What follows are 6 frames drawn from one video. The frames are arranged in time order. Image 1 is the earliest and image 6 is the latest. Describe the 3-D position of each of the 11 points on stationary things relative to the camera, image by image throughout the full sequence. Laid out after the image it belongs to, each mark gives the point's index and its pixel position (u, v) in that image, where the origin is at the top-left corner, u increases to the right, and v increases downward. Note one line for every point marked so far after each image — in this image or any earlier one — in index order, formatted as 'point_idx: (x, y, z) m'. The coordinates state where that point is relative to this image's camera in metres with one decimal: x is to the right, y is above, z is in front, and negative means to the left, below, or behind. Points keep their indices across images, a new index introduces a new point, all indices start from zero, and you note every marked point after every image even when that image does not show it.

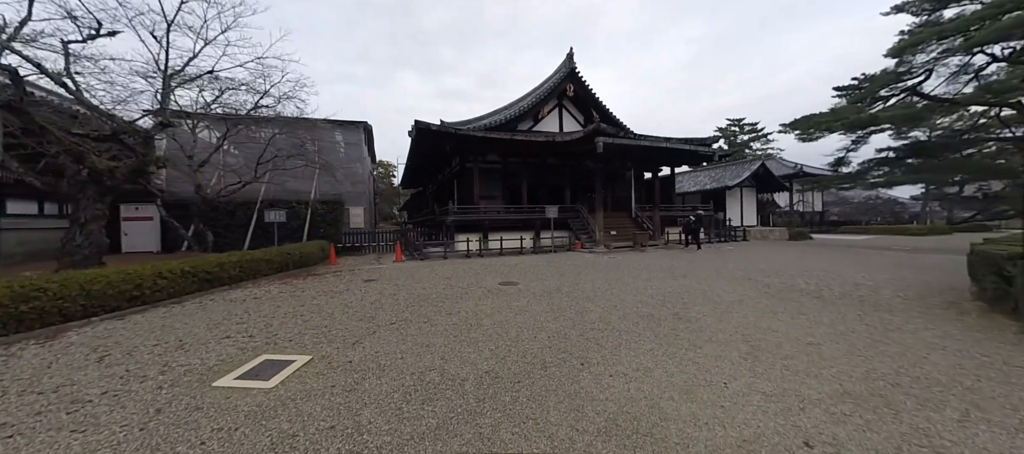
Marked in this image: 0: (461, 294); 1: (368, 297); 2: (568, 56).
0: (-1.0, -1.3, +6.5) m
1: (-2.9, -1.4, +6.6) m
2: (+3.1, +9.3, +17.9) m
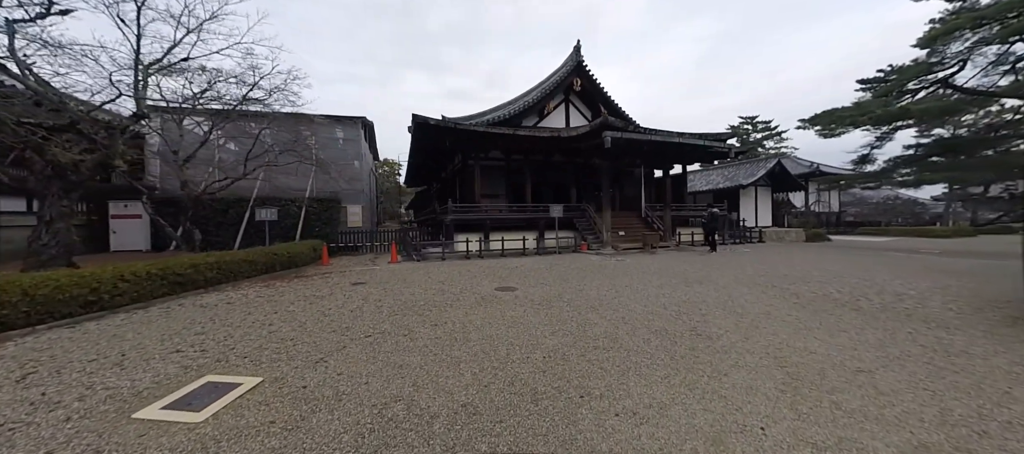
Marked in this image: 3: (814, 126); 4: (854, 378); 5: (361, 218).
0: (-1.1, -1.3, +5.9) m
1: (-3.0, -1.4, +6.0) m
2: (+3.3, +9.3, +17.2) m
3: (+17.4, +5.9, +19.1) m
4: (+3.5, -1.5, +3.3) m
5: (-6.6, +0.4, +14.4) m
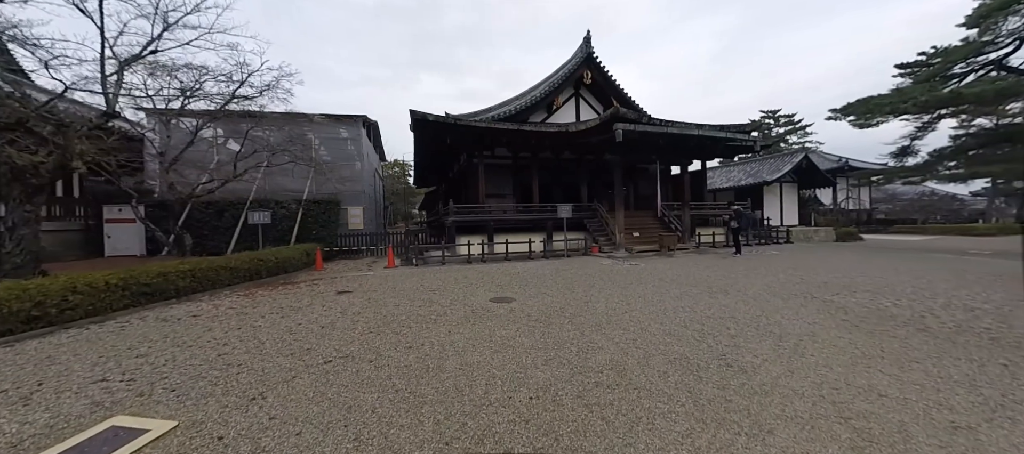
0: (-1.2, -1.4, +5.2) m
1: (-3.1, -1.5, +5.4) m
2: (+3.7, +9.3, +16.3) m
3: (+17.8, +6.0, +17.5) m
4: (+3.2, -1.6, +2.4) m
5: (-6.3, +0.3, +13.9) m
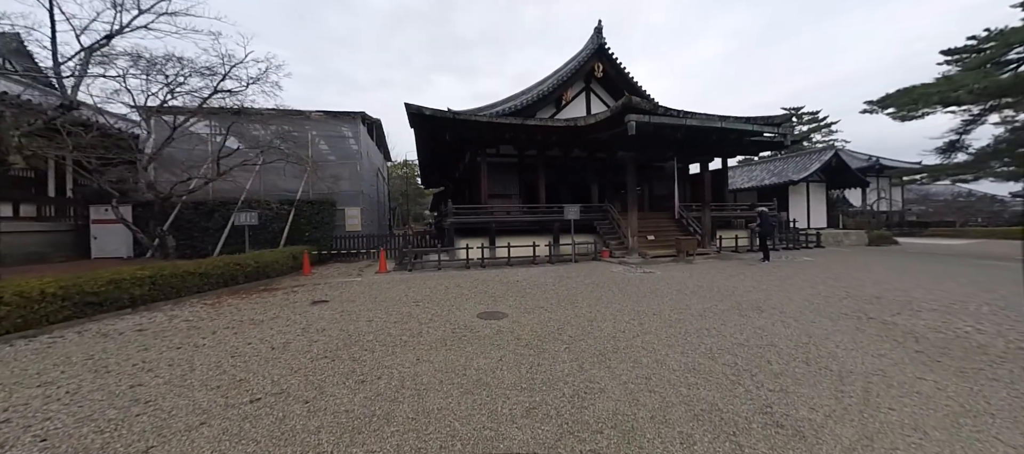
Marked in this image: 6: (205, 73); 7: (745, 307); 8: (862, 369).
0: (-1.4, -1.5, +4.4) m
1: (-3.2, -1.5, +4.6) m
2: (+4.0, +9.2, +15.3) m
3: (+18.2, +5.8, +16.0) m
4: (+3.0, -1.6, +1.4) m
5: (-6.1, +0.2, +13.3) m
6: (-7.9, +4.0, +8.4) m
7: (+3.7, -1.3, +5.2) m
8: (+3.6, -1.4, +3.4) m
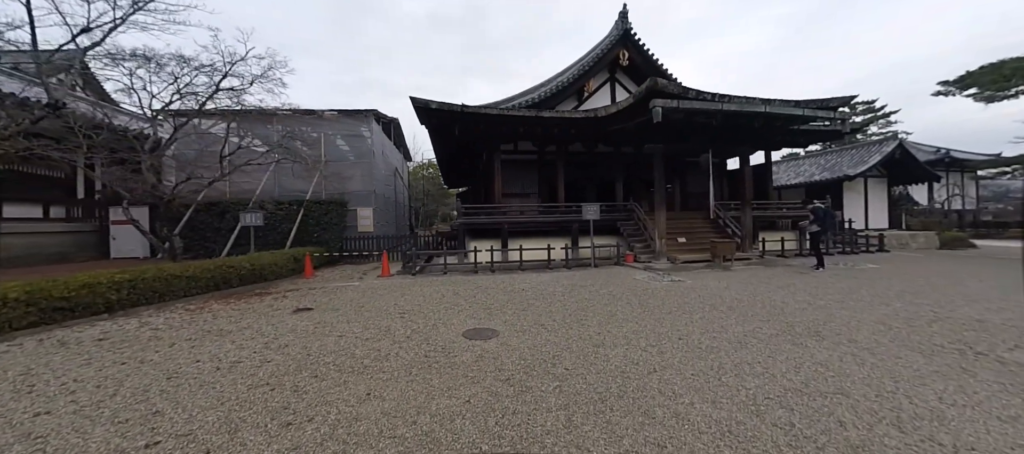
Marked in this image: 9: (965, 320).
0: (-1.5, -1.5, +3.7) m
1: (-3.4, -1.5, +4.1) m
2: (+4.7, +9.1, +14.1) m
3: (+18.9, +5.8, +13.6) m
4: (+2.5, -1.6, +0.4) m
5: (-5.5, +0.2, +13.0) m
6: (-7.7, +4.0, +8.3) m
7: (+3.5, -1.3, +4.0) m
8: (+3.3, -1.5, +2.3) m
9: (+6.4, -1.3, +4.6) m
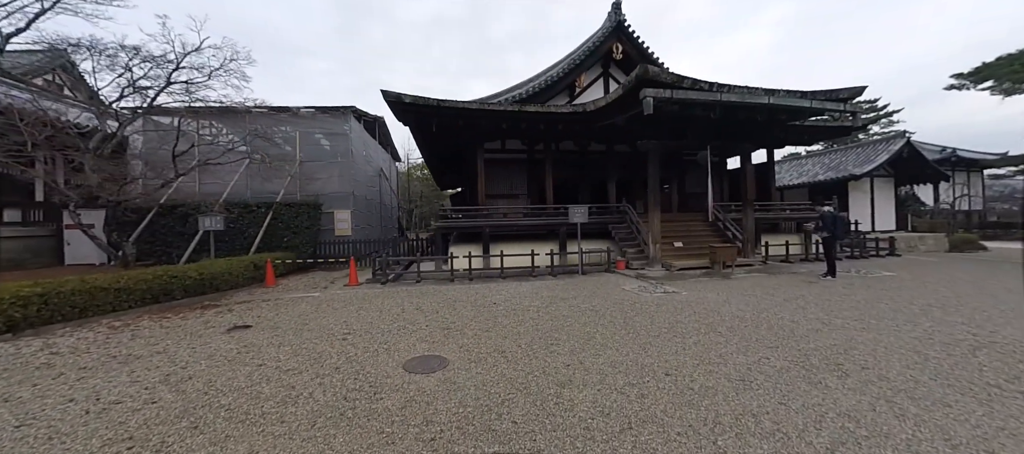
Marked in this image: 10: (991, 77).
0: (-2.0, -1.6, +2.9) m
1: (-3.9, -1.6, +3.4) m
2: (+4.2, +9.0, +13.4) m
3: (+18.4, +5.7, +12.8) m
4: (+2.0, -1.7, -0.4) m
5: (-6.0, +0.1, +12.3) m
6: (-8.2, +3.8, +7.6) m
7: (+3.0, -1.4, +3.3) m
8: (+2.8, -1.5, +1.5) m
9: (+5.9, -1.4, +3.8) m
10: (+18.1, +5.6, +12.3) m
